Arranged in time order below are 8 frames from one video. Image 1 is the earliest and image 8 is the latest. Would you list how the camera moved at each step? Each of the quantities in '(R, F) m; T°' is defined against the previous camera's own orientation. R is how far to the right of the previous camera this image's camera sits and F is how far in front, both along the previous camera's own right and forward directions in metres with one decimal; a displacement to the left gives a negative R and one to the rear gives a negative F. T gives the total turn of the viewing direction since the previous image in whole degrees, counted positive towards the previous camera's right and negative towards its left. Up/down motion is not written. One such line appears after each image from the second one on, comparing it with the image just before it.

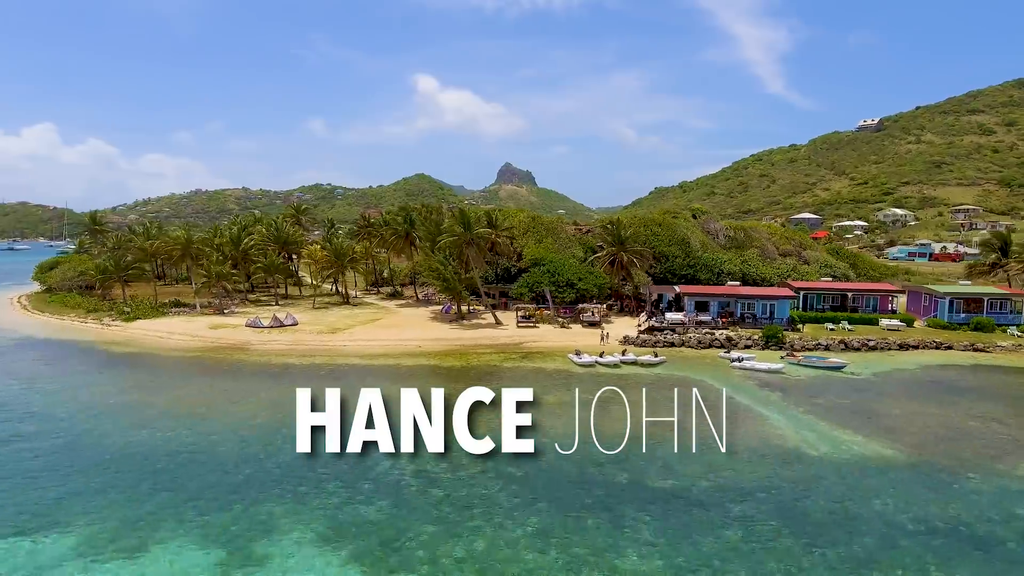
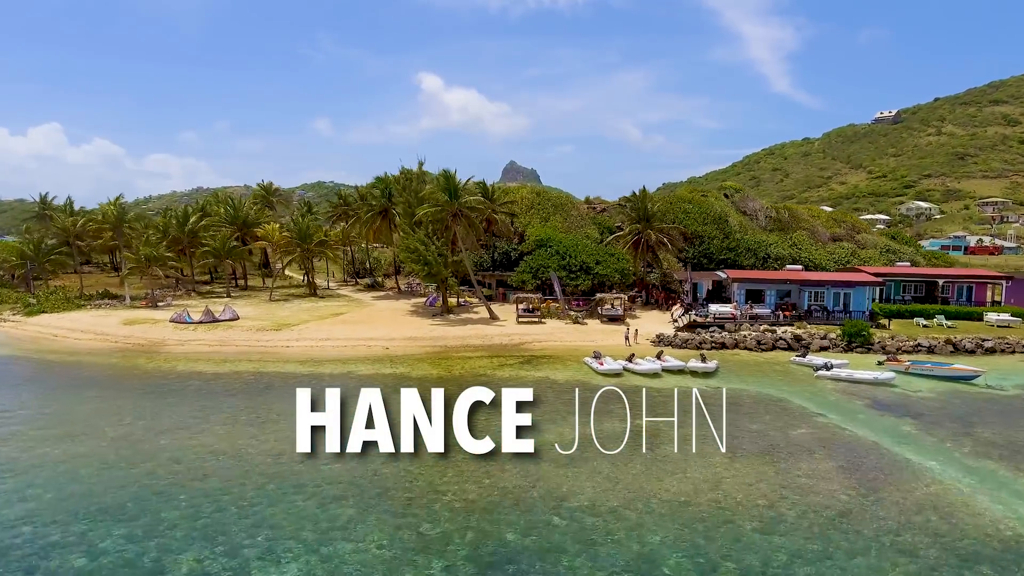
(+0.4, +12.0) m; 0°
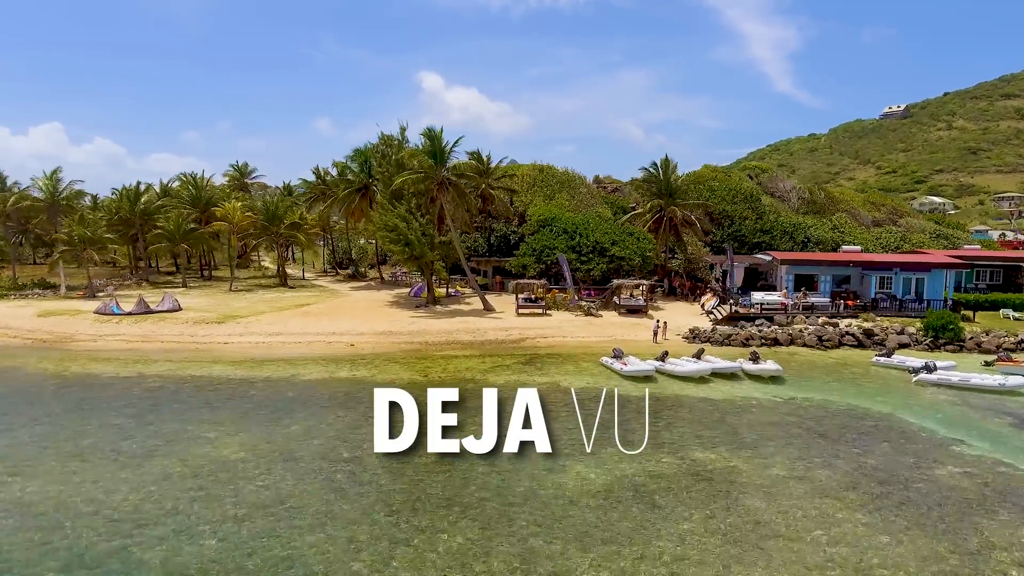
(+0.1, +7.5) m; 0°
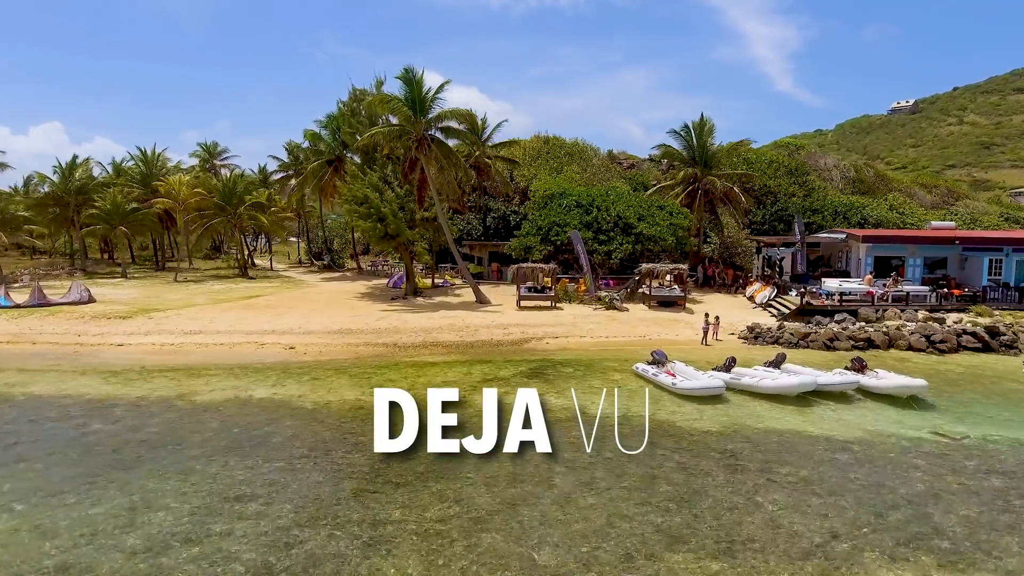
(0.0, +7.7) m; 0°
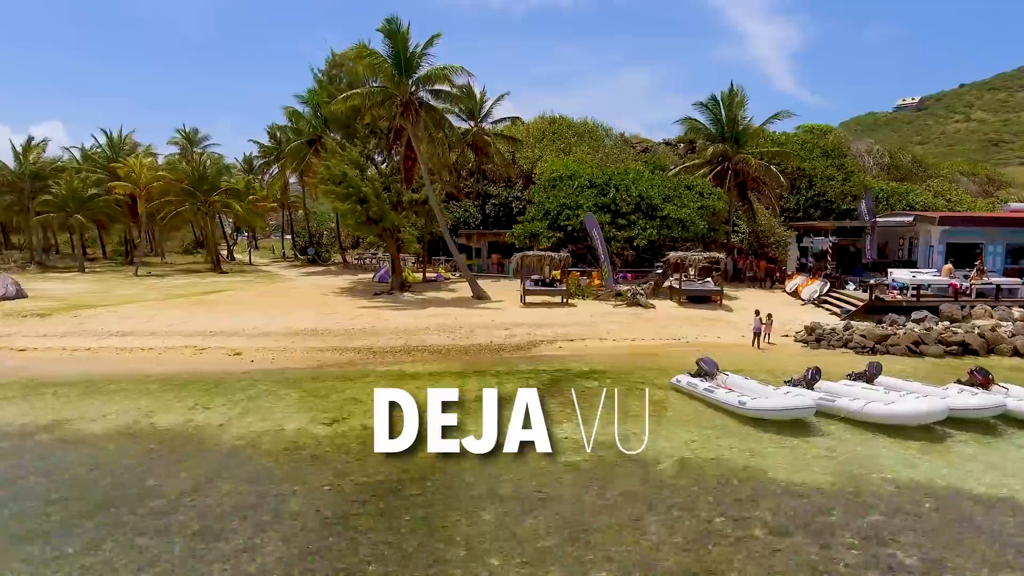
(-0.1, +4.4) m; 0°
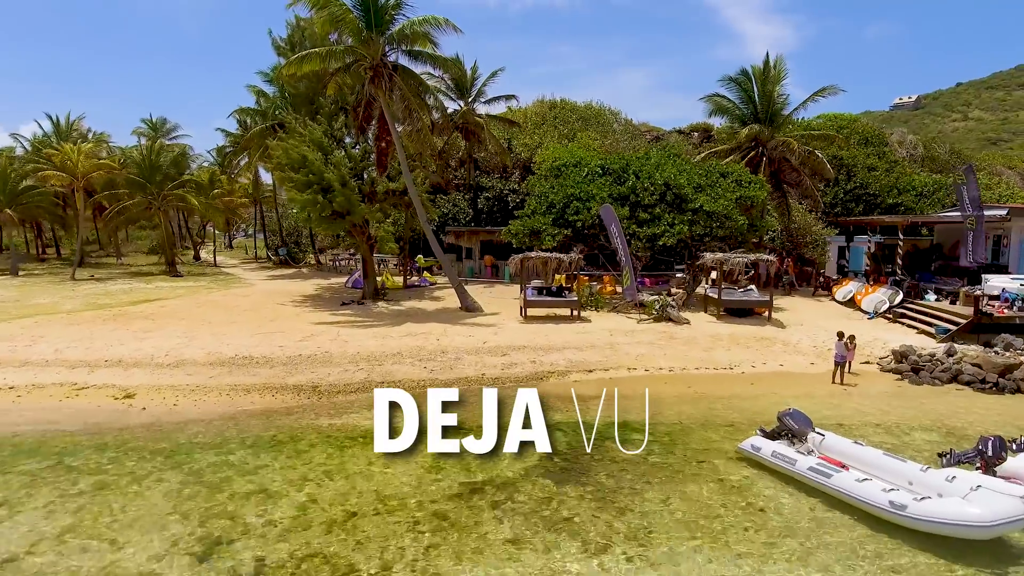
(-0.1, +4.6) m; +1°
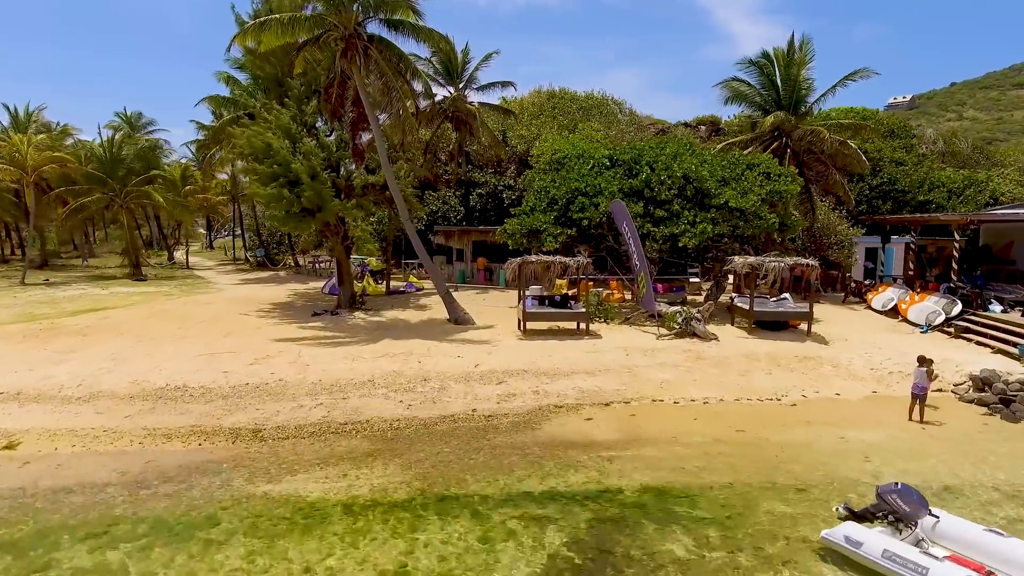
(-0.1, +2.7) m; +1°
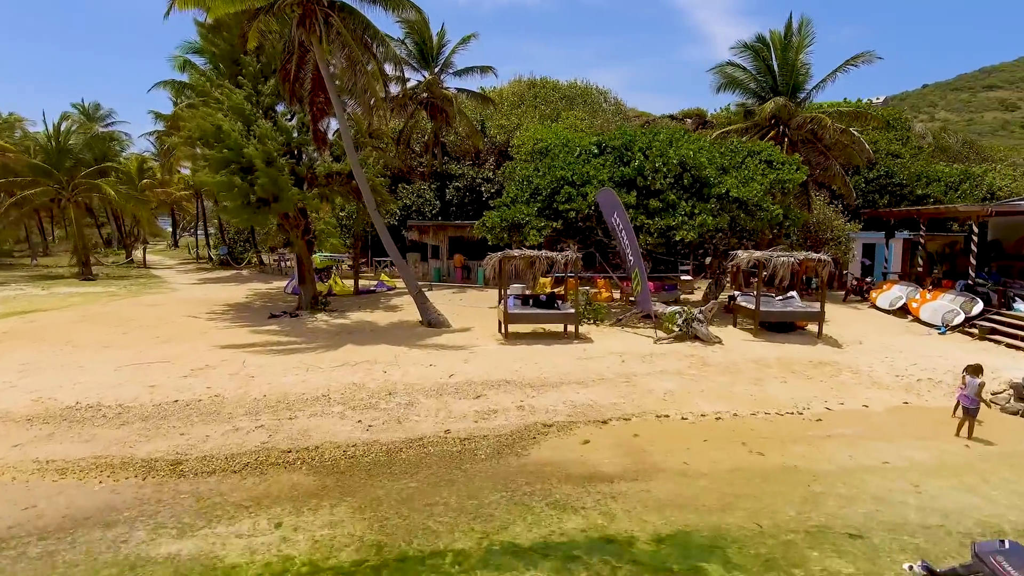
(0.0, +1.7) m; +2°
